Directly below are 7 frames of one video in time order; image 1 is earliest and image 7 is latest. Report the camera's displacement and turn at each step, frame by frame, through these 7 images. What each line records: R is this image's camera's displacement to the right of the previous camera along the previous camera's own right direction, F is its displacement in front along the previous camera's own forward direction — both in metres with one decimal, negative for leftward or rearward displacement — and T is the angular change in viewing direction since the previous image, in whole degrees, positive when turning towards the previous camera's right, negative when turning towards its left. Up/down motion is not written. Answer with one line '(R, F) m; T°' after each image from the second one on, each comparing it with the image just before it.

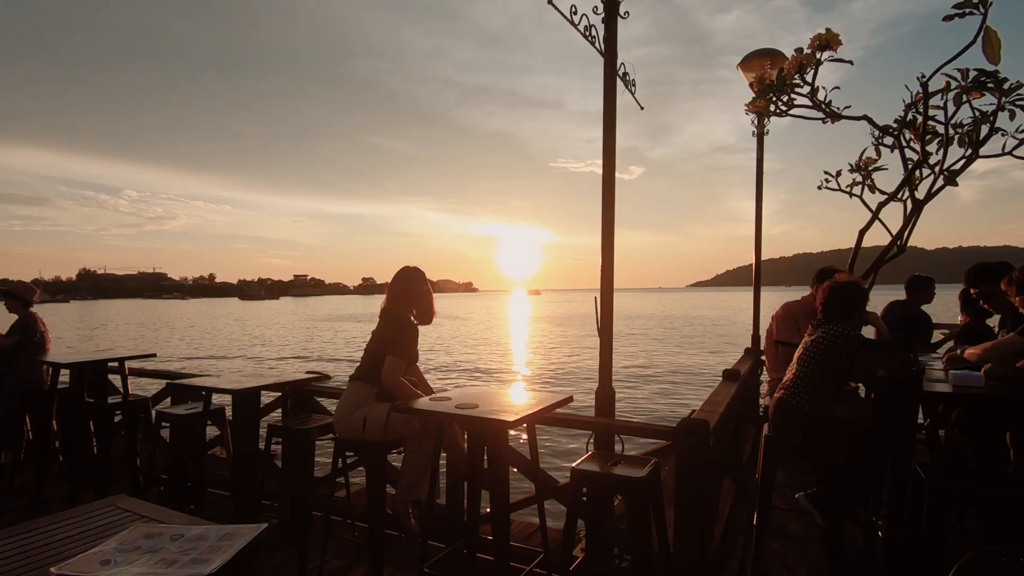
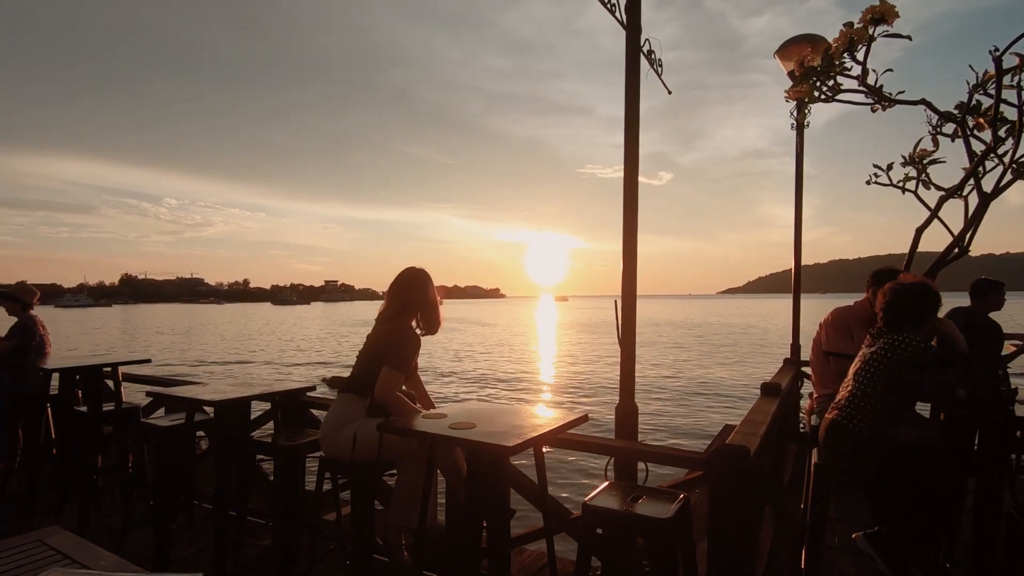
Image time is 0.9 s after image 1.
(+0.1, +0.5) m; -3°
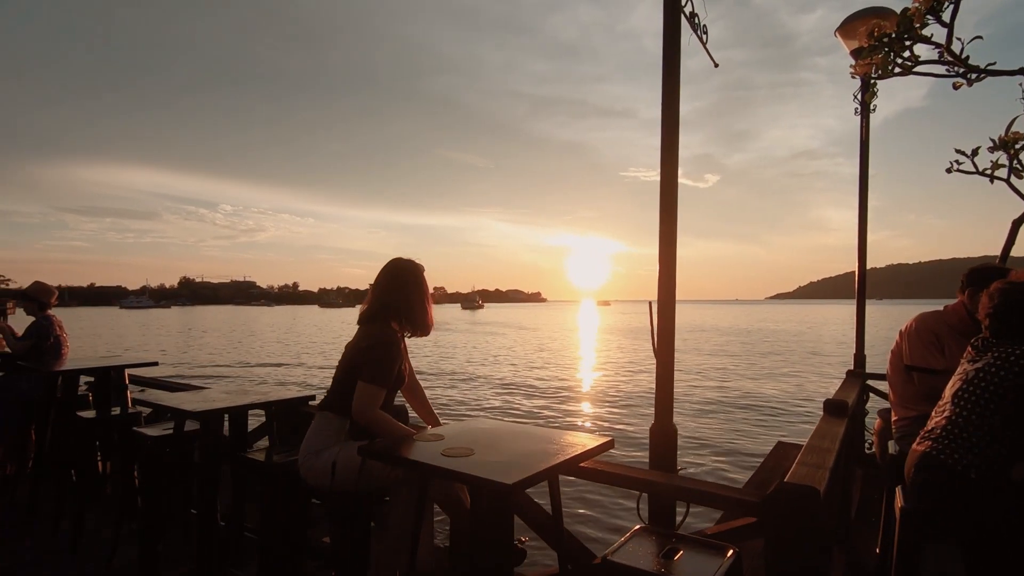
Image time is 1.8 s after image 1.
(+0.2, +0.6) m; -4°
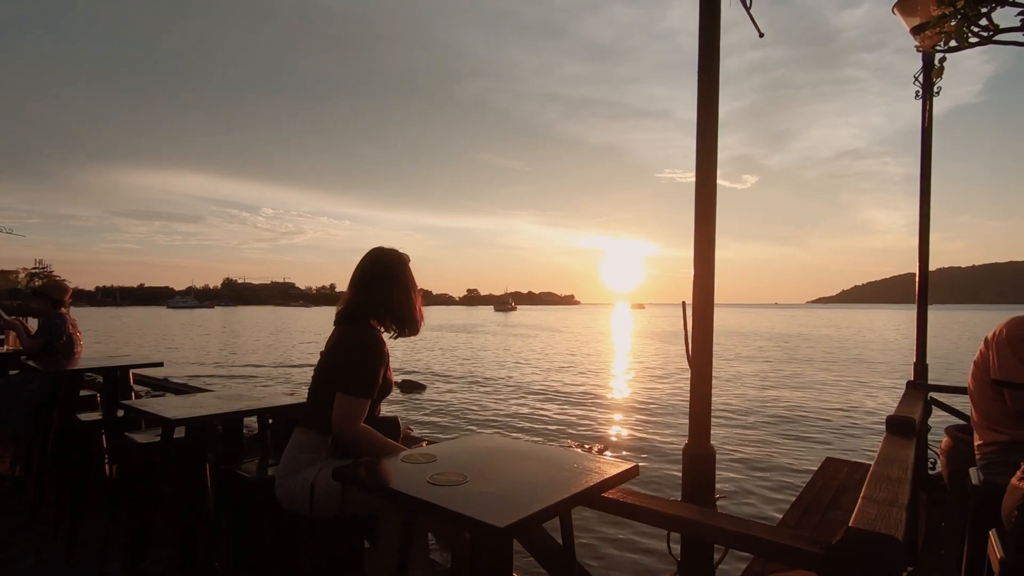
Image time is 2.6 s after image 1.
(+0.1, +0.5) m; -3°
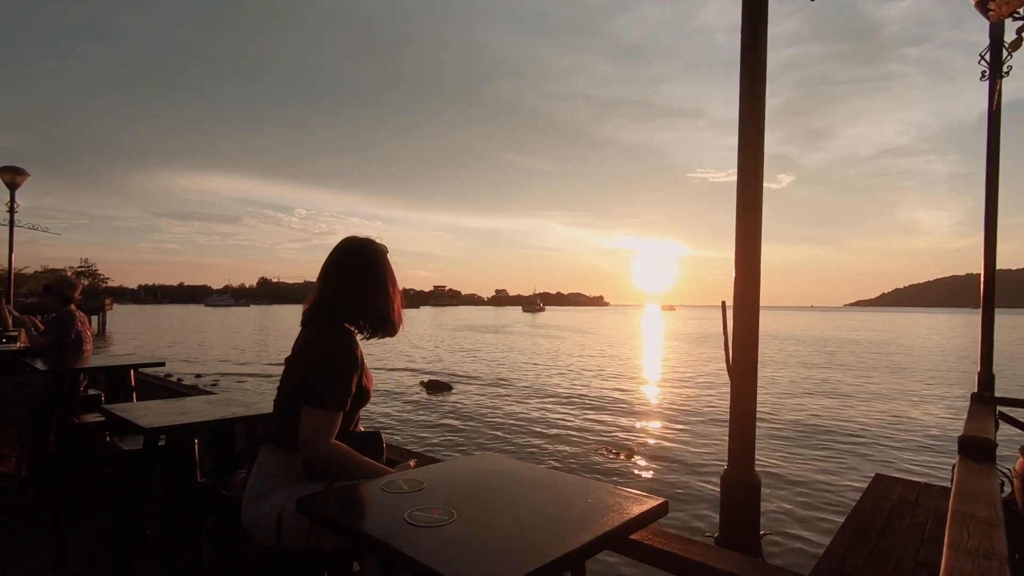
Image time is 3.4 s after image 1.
(+0.1, +0.4) m; -3°
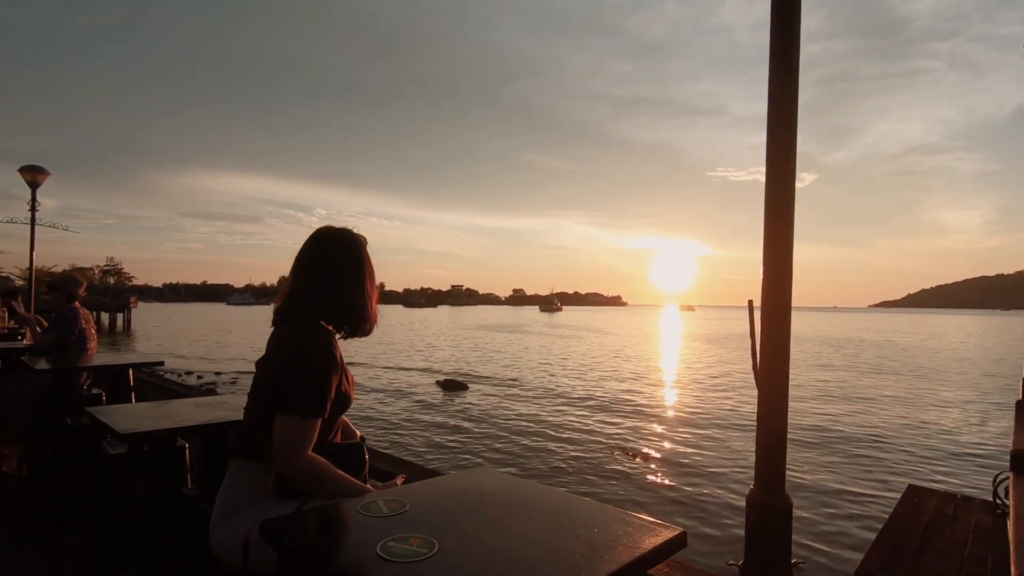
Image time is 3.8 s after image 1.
(+0.1, +0.3) m; -2°
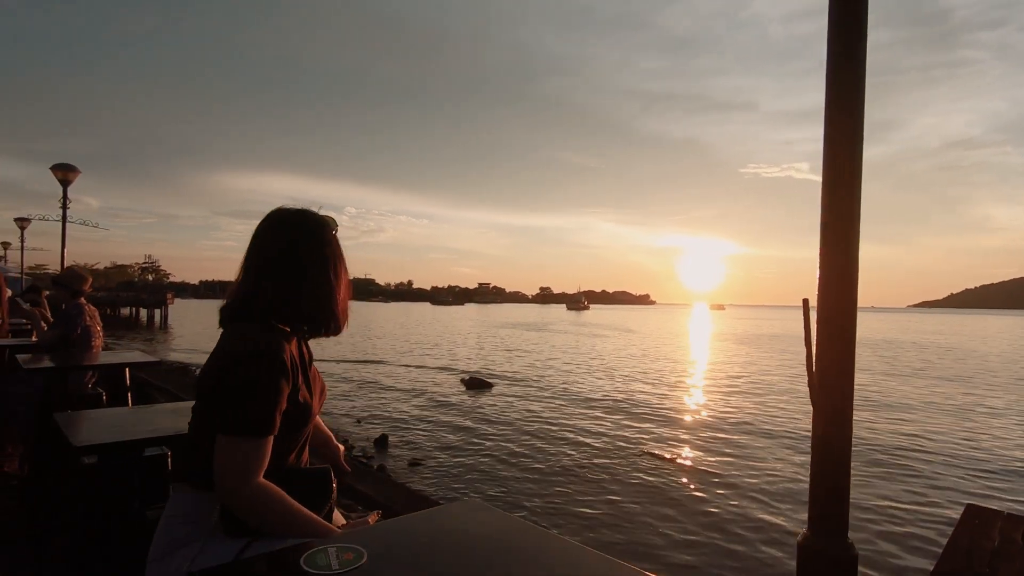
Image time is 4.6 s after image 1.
(+0.1, +0.4) m; -3°
